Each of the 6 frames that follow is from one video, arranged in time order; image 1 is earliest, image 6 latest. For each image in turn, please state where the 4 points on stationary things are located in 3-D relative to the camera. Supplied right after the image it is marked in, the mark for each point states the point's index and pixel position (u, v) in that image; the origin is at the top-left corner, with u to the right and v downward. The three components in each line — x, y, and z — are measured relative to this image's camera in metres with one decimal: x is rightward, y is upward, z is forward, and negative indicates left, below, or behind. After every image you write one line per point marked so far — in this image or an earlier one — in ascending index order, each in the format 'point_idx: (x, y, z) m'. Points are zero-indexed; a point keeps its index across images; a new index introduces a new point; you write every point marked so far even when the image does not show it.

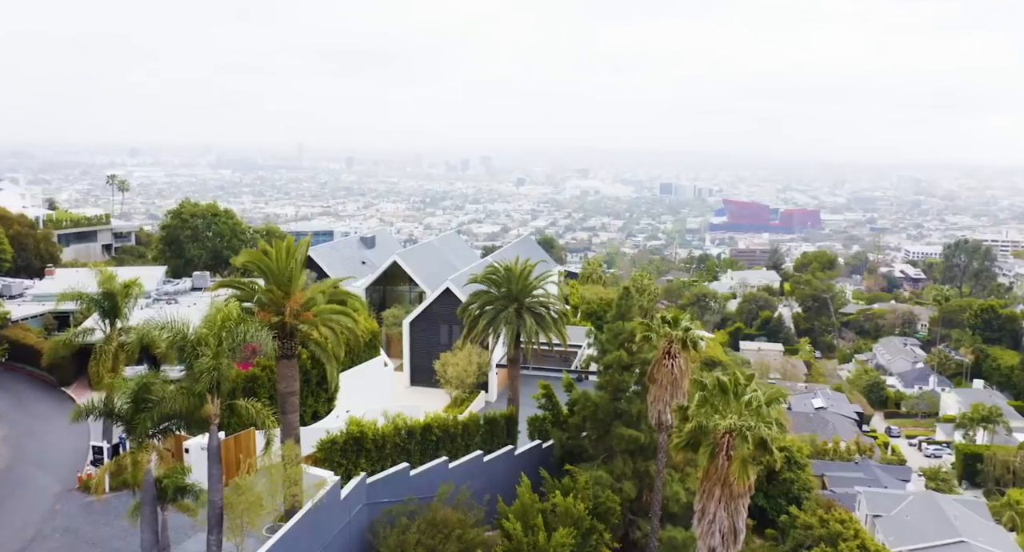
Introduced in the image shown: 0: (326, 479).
0: (-4.0, -4.4, +17.3) m
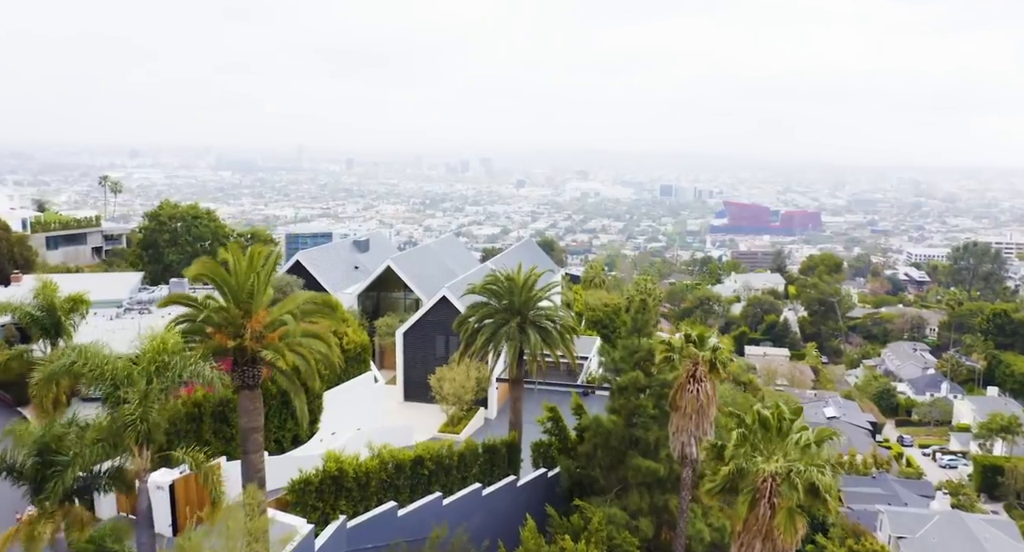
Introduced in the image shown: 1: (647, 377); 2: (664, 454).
0: (-3.9, -4.6, +14.9) m
1: (+3.3, -2.5, +19.6) m
2: (+3.5, -4.1, +19.2) m
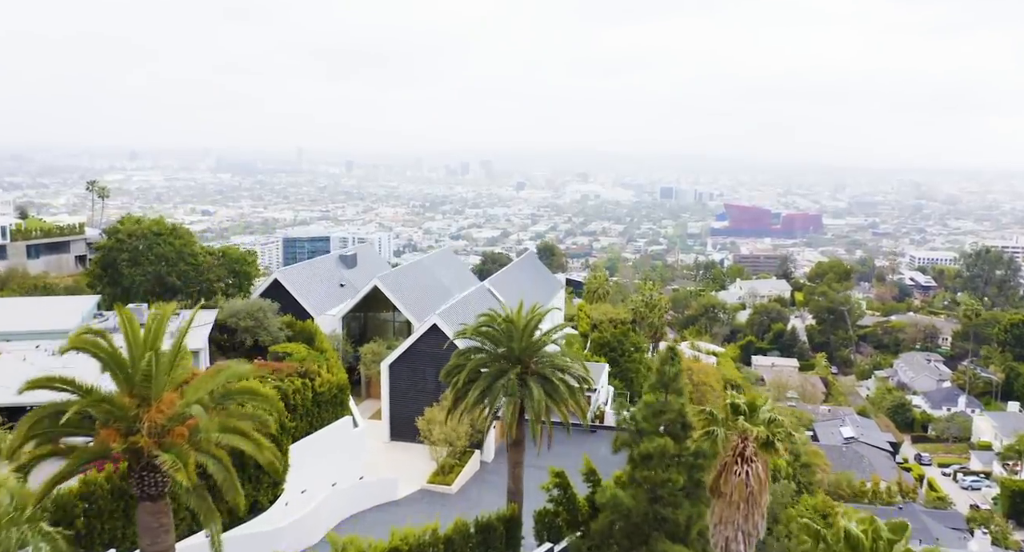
0: (-3.9, -5.4, +11.5) m
1: (+3.2, -3.3, +16.1) m
2: (+3.5, -5.0, +15.7) m
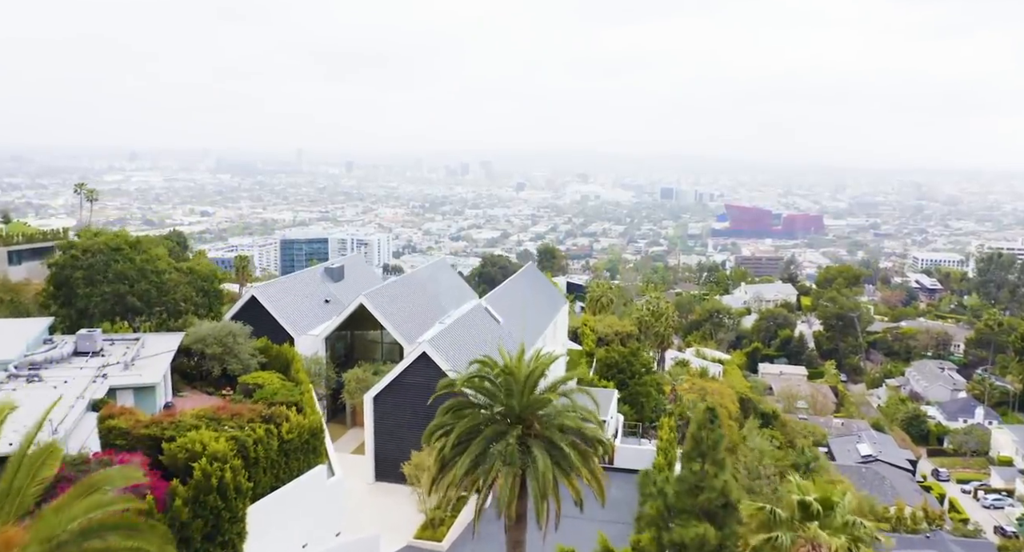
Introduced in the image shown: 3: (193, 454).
0: (-4.0, -6.0, +8.4) m
1: (+3.2, -3.9, +13.0) m
2: (+3.5, -5.6, +12.6) m
3: (-6.5, -3.7, +16.7) m
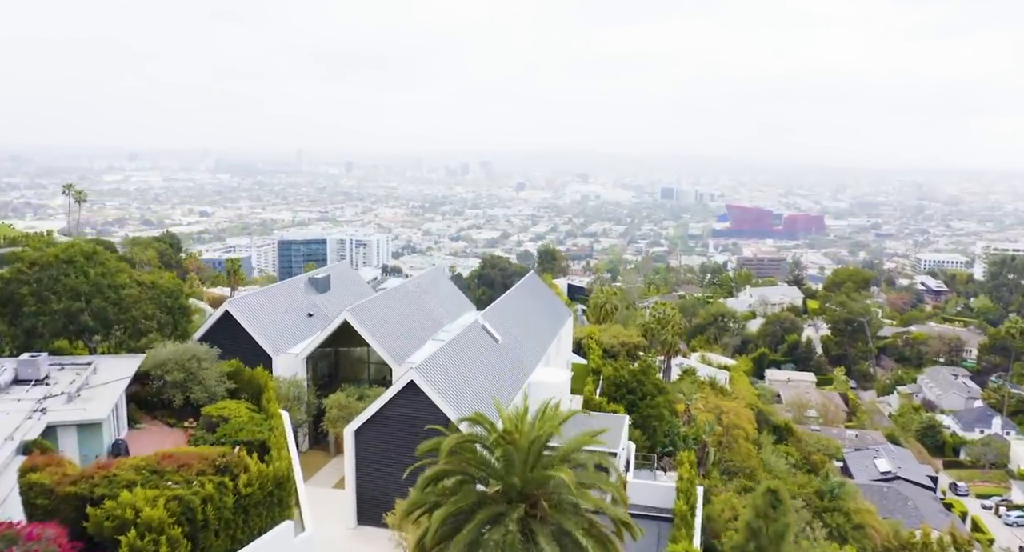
0: (-4.0, -6.5, +5.4) m
1: (+3.2, -4.4, +10.1) m
2: (+3.5, -6.1, +9.6) m
3: (-6.5, -4.1, +13.7) m
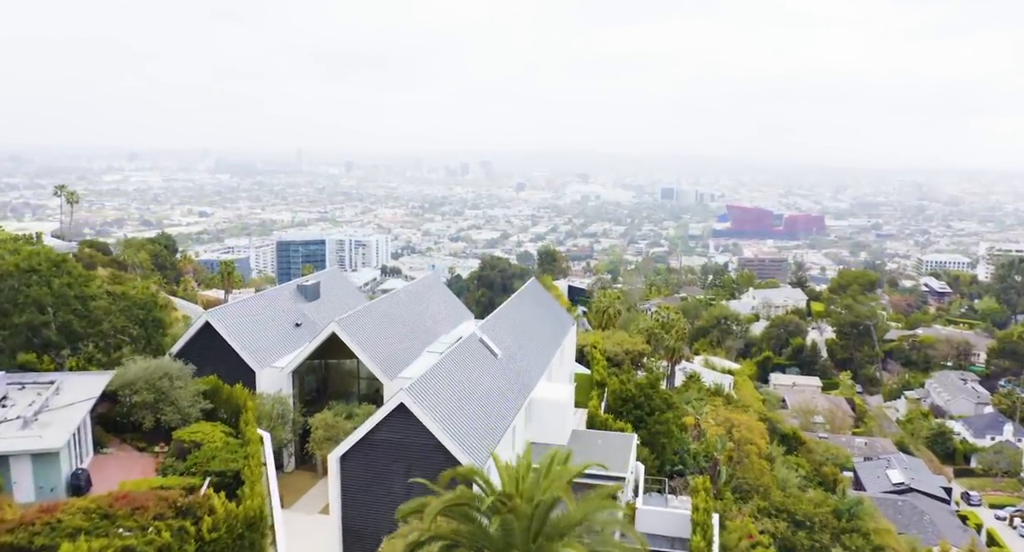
0: (-4.0, -6.8, +3.5) m
1: (+3.2, -4.7, +8.2) m
2: (+3.5, -6.4, +7.8) m
3: (-6.5, -4.4, +11.9) m
